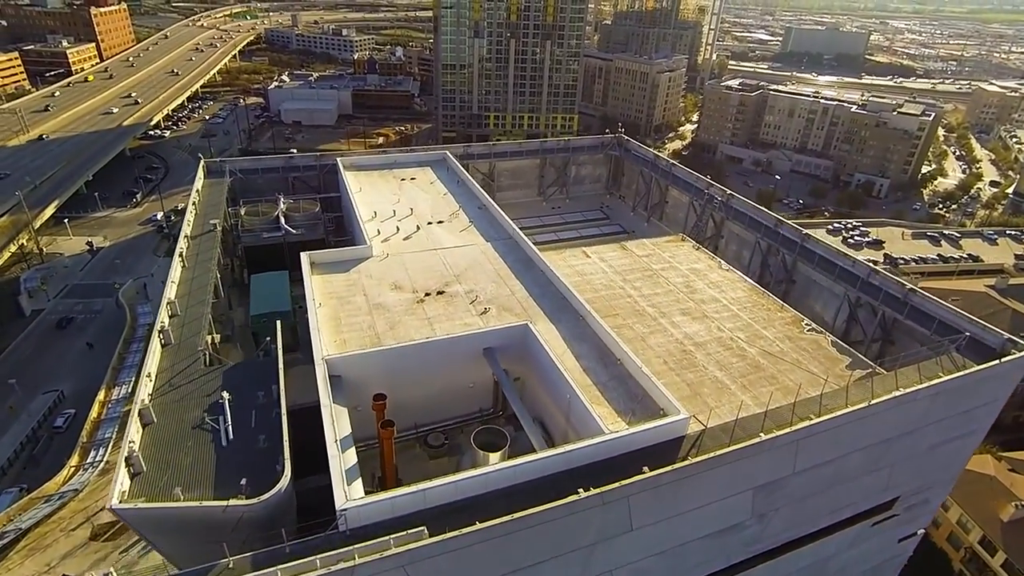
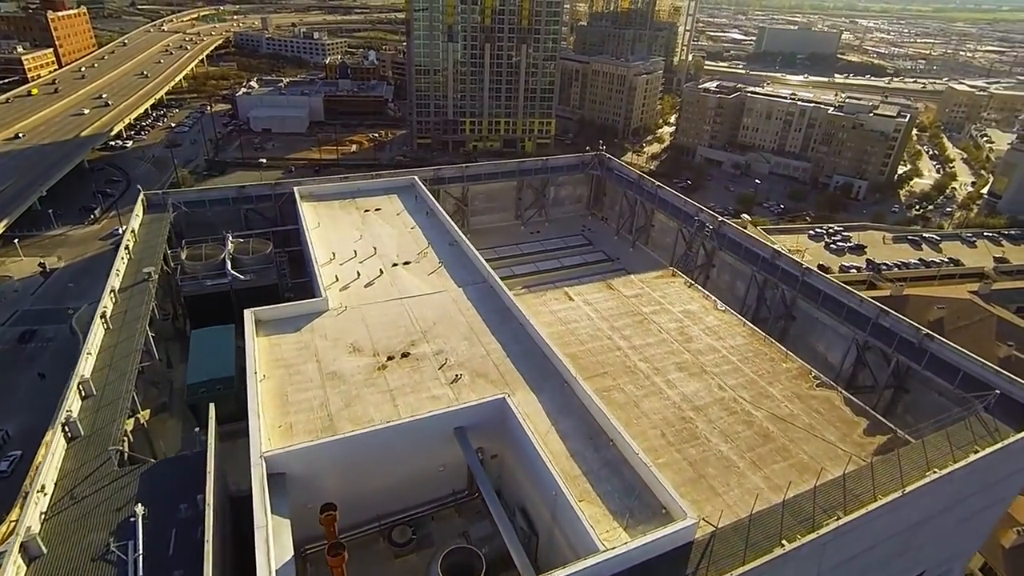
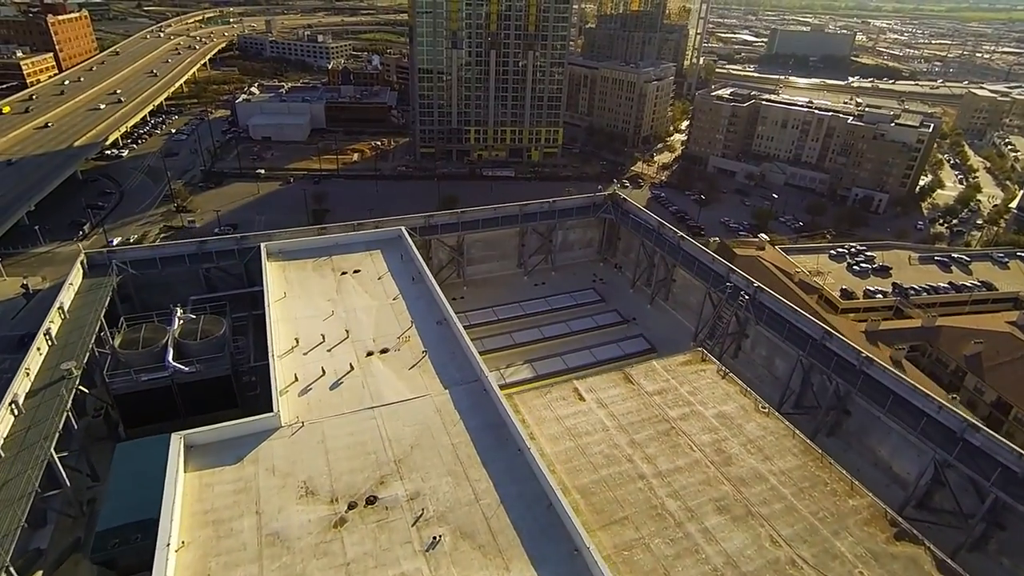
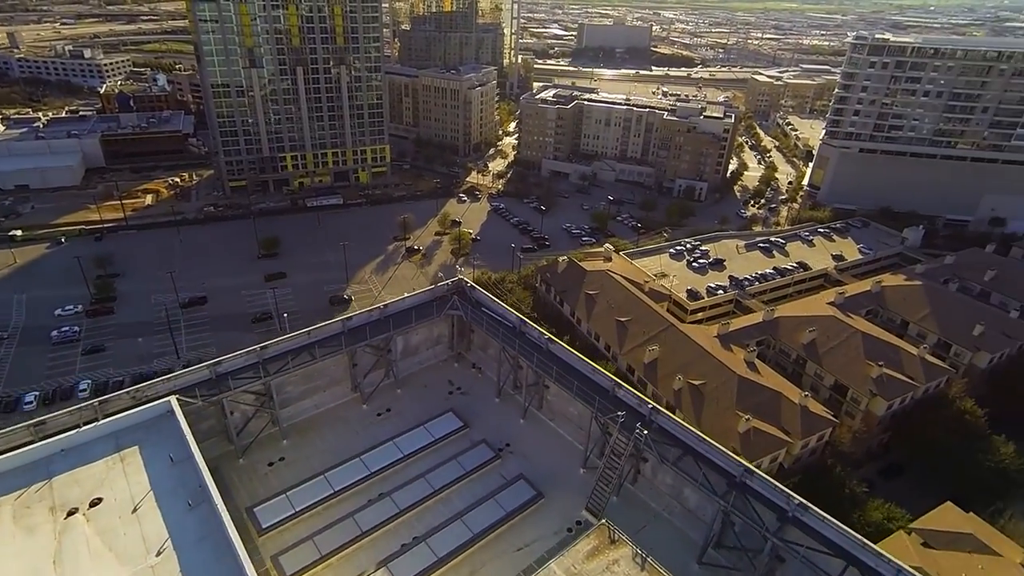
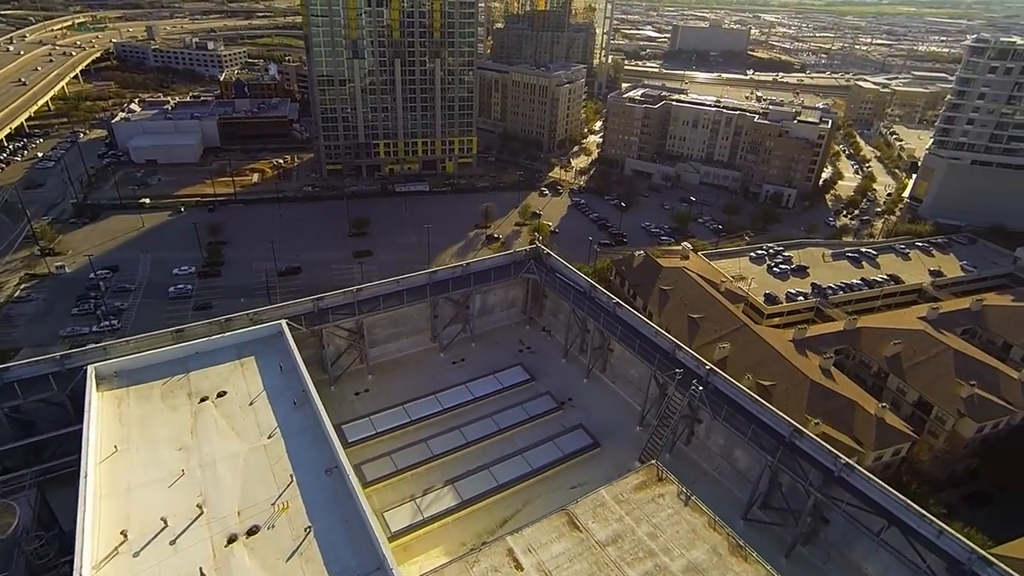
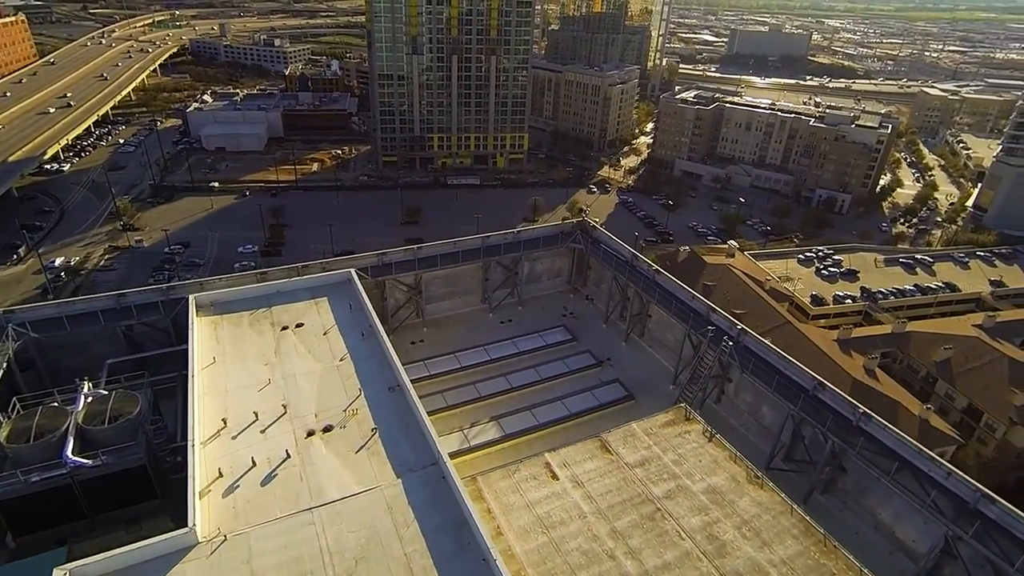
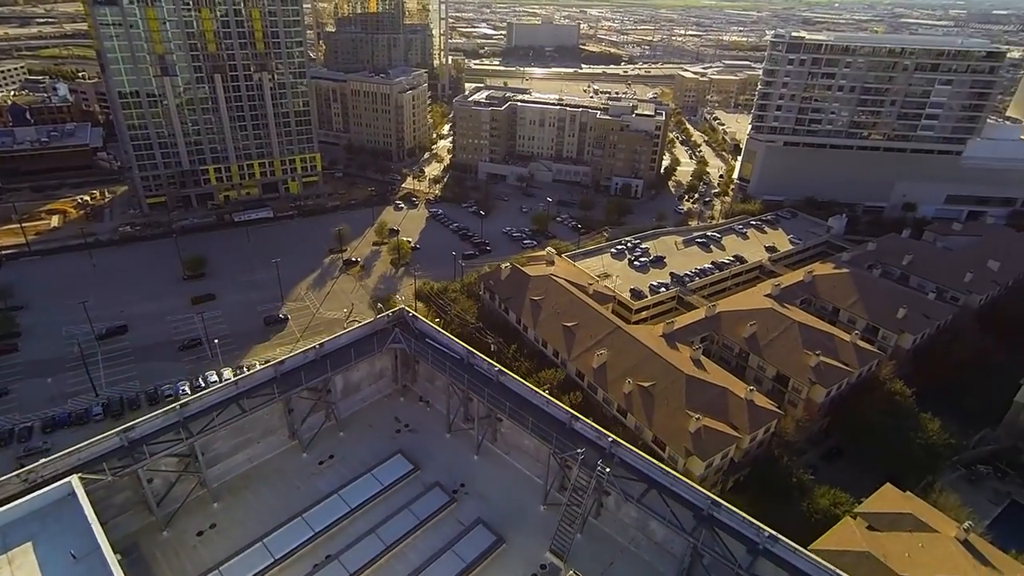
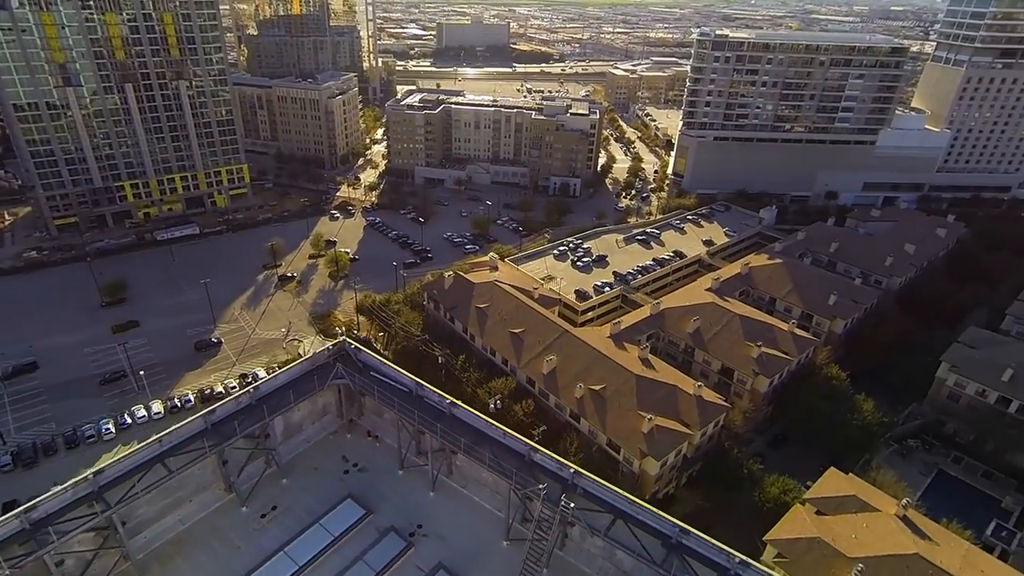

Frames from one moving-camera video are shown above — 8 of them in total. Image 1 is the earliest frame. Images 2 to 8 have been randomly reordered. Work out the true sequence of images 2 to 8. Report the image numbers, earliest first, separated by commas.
2, 3, 6, 5, 4, 7, 8
